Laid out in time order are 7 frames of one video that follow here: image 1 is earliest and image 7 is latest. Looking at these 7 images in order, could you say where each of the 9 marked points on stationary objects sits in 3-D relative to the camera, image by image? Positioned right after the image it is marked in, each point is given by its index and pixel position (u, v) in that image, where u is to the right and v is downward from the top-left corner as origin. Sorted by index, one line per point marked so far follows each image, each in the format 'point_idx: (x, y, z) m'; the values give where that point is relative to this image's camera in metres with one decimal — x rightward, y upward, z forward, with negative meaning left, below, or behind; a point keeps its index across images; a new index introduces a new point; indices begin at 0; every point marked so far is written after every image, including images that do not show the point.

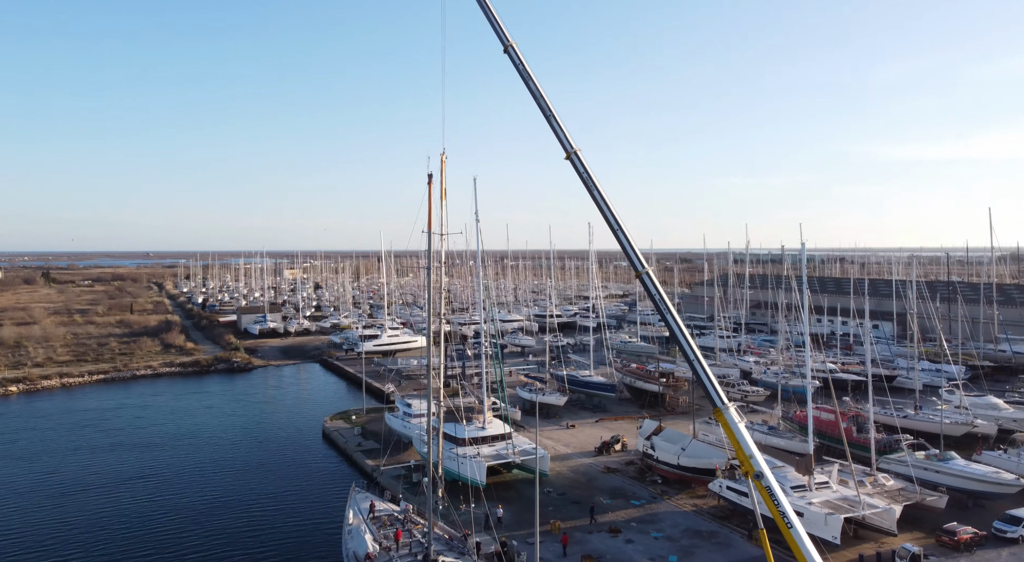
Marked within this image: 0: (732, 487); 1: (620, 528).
0: (+5.2, -4.8, +18.1) m
1: (+2.5, -5.6, +17.6) m
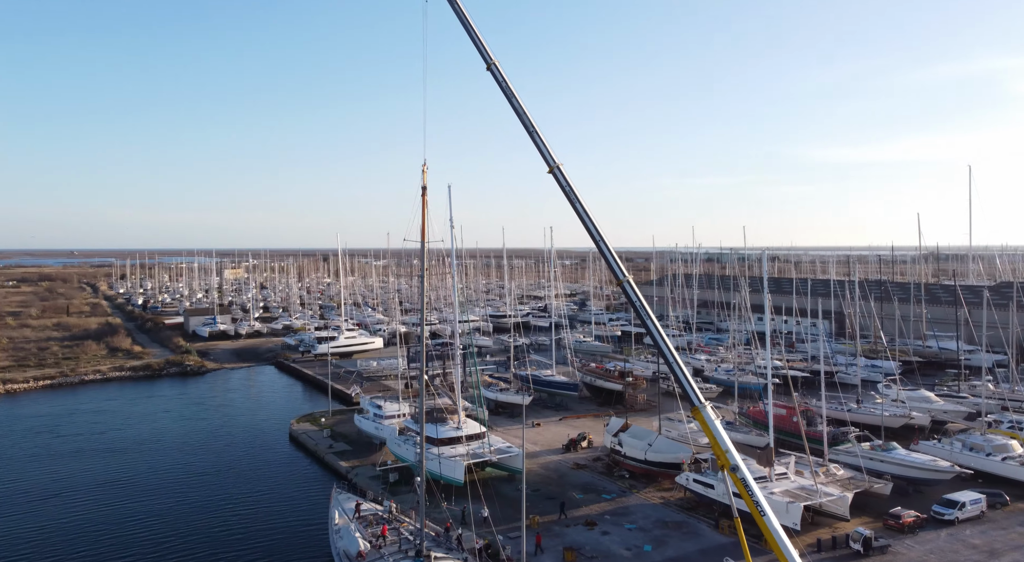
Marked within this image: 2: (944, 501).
0: (+4.6, -4.9, +19.3) m
1: (+2.0, -5.8, +18.6) m
2: (+10.6, -5.4, +18.9) m
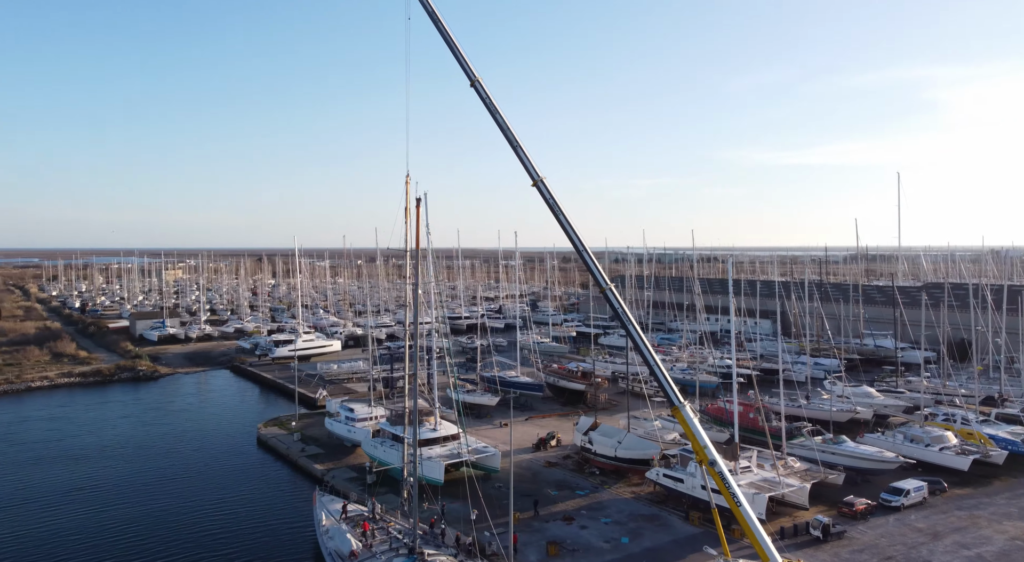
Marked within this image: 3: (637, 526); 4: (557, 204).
0: (+4.1, -5.1, +20.4) m
1: (+1.6, -5.9, +19.6) m
2: (+10.1, -5.5, +20.5) m
3: (+3.1, -6.0, +19.0) m
4: (+1.1, +1.7, +17.6) m
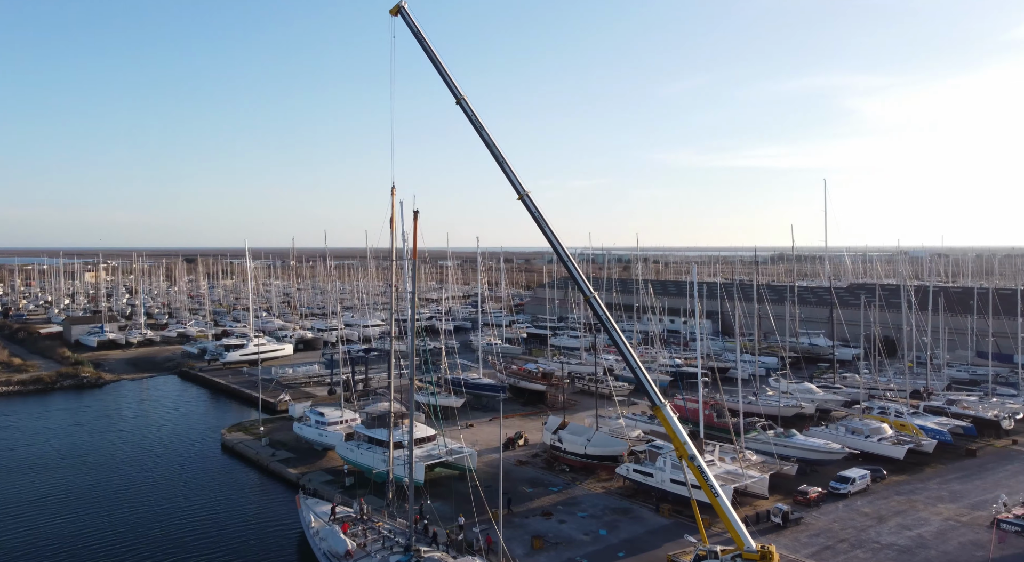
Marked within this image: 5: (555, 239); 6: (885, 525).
0: (+3.5, -5.3, +21.7) m
1: (+1.0, -6.1, +20.6) m
2: (+9.4, -5.7, +22.3) m
3: (+2.6, -6.2, +20.1) m
4: (+0.7, +1.5, +18.6) m
5: (+1.1, +1.0, +18.4) m
6: (+9.6, -6.3, +20.0) m
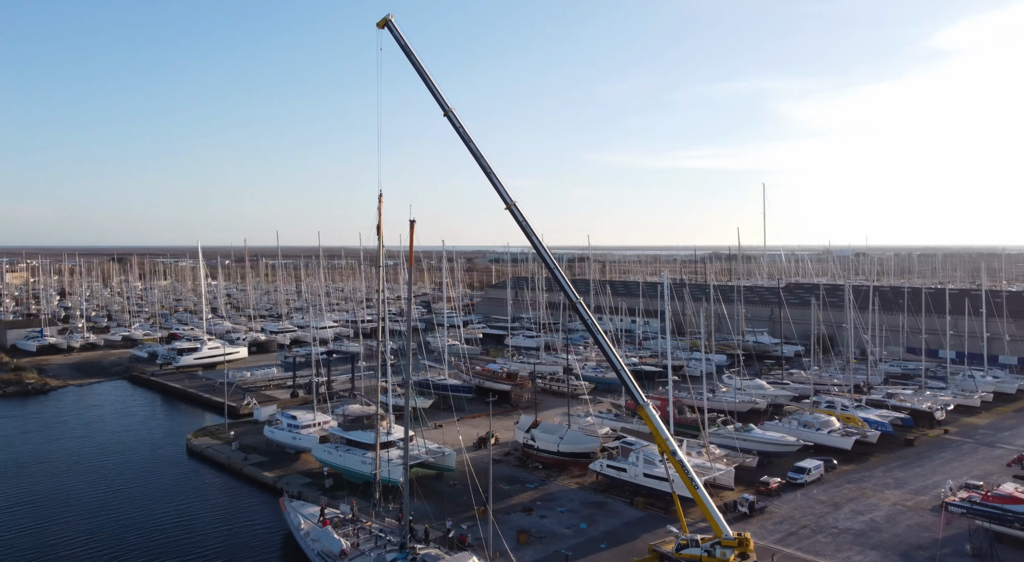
0: (+2.9, -5.4, +22.7) m
1: (+0.5, -6.3, +21.4) m
2: (+8.7, -5.8, +23.8) m
3: (+2.1, -6.3, +21.1) m
4: (+0.4, +1.4, +19.4) m
5: (+0.7, +0.9, +19.2) m
6: (+9.1, -6.4, +21.5) m
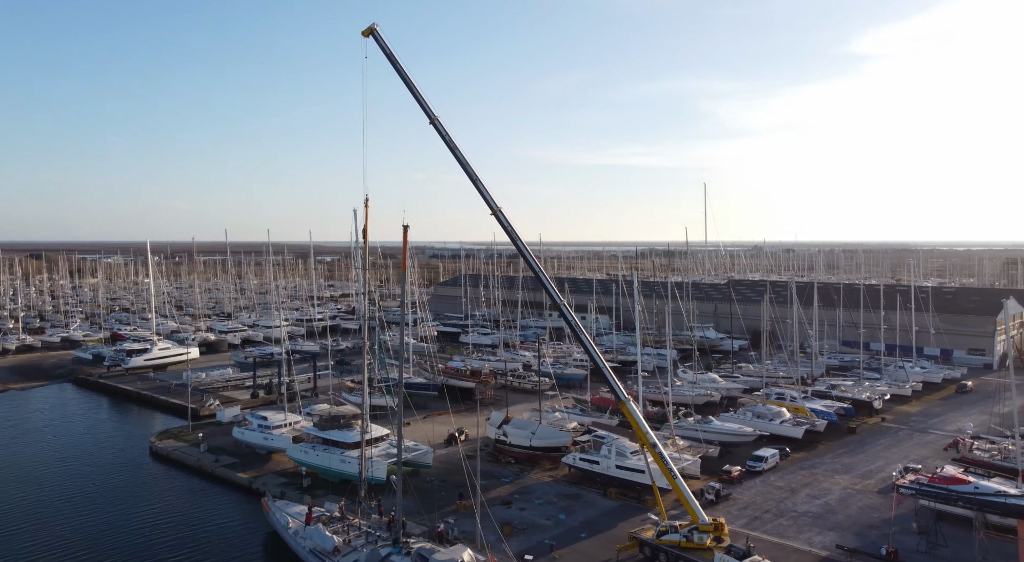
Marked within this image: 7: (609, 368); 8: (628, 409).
0: (+2.2, -5.4, +23.7) m
1: (-0.1, -6.3, +22.2) m
2: (+7.9, -5.7, +25.3) m
3: (+1.5, -6.3, +22.0) m
4: (-0.1, +1.4, +20.1) m
5: (+0.3, +0.8, +20.0) m
6: (+8.5, -6.4, +23.0) m
7: (+2.4, -2.1, +18.6) m
8: (+2.8, -3.1, +18.6) m
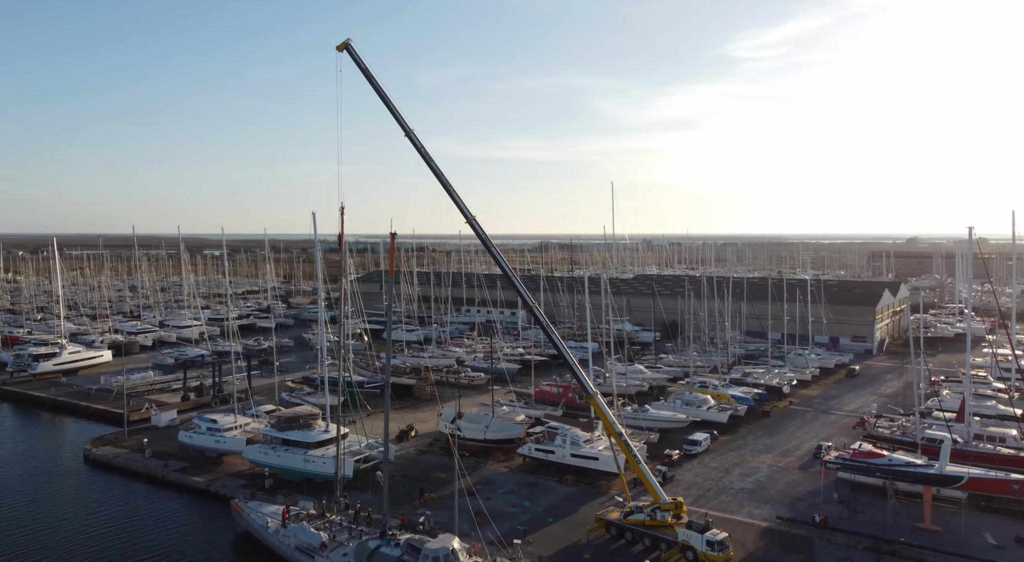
0: (+0.8, -5.4, +25.0) m
1: (-1.2, -6.3, +23.2) m
2: (+6.3, -5.7, +27.5) m
3: (+0.5, -6.4, +23.3) m
4: (-0.9, +1.3, +21.1) m
5: (-0.5, +0.8, +21.0) m
6: (+7.2, -6.3, +25.3) m
7: (+1.7, -2.1, +20.0) m
8: (+2.2, -3.1, +20.1) m
